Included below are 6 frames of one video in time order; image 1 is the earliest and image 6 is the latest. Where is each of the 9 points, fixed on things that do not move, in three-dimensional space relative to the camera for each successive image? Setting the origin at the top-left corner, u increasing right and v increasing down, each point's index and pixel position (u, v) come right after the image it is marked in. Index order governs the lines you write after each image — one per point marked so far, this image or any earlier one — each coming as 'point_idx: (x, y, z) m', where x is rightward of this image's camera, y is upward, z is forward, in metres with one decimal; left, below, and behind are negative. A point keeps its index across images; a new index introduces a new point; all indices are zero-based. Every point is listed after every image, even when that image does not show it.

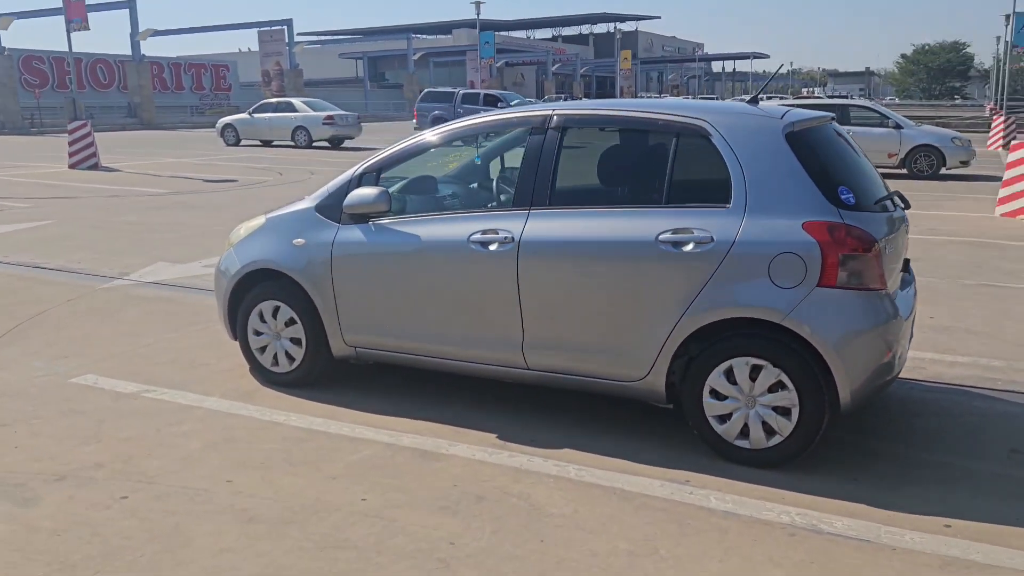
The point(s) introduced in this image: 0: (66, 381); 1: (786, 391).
0: (-2.7, -0.6, +5.5) m
1: (+1.2, -0.5, +4.1) m
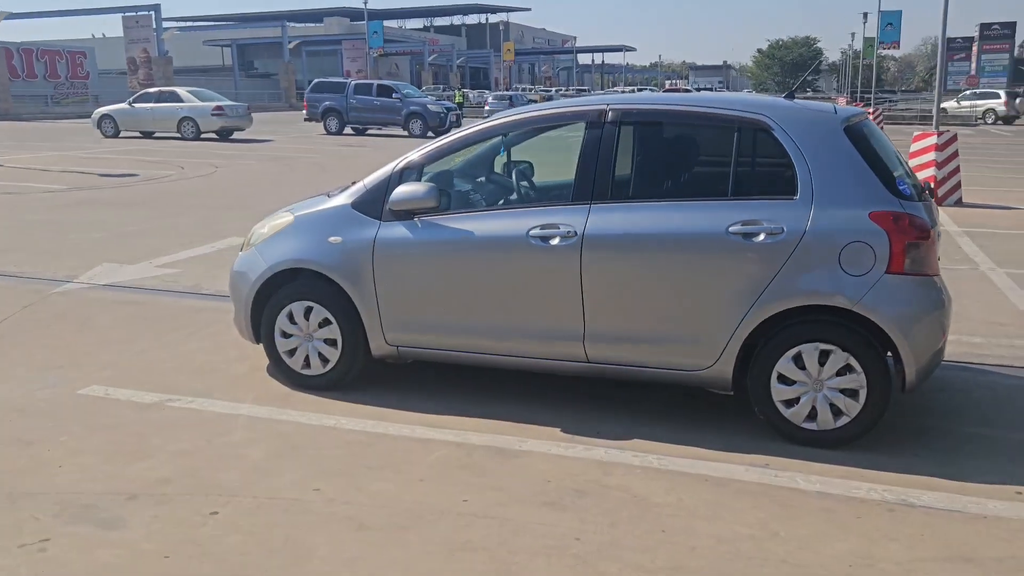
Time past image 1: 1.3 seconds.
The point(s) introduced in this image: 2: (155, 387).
0: (-2.5, -0.6, +5.2) m
1: (+1.6, -0.4, +4.3) m
2: (-2.1, -0.6, +5.3) m
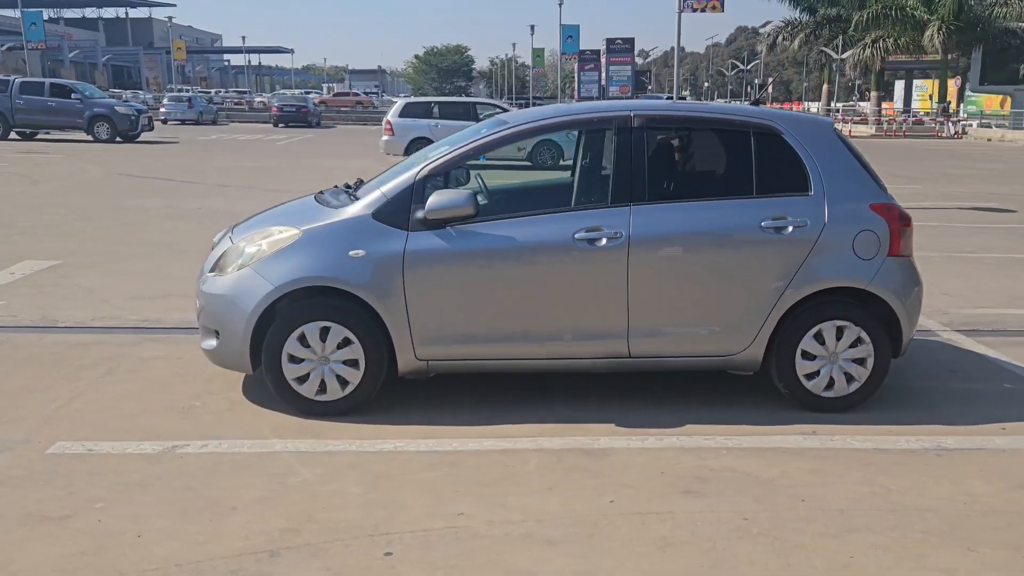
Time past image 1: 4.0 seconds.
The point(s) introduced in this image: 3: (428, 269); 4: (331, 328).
0: (-2.2, -0.8, +4.3) m
1: (+1.9, -0.3, +4.9) m
2: (-1.9, -0.8, +4.5) m
3: (-0.4, +0.1, +4.7) m
4: (-1.0, -0.2, +4.7) m
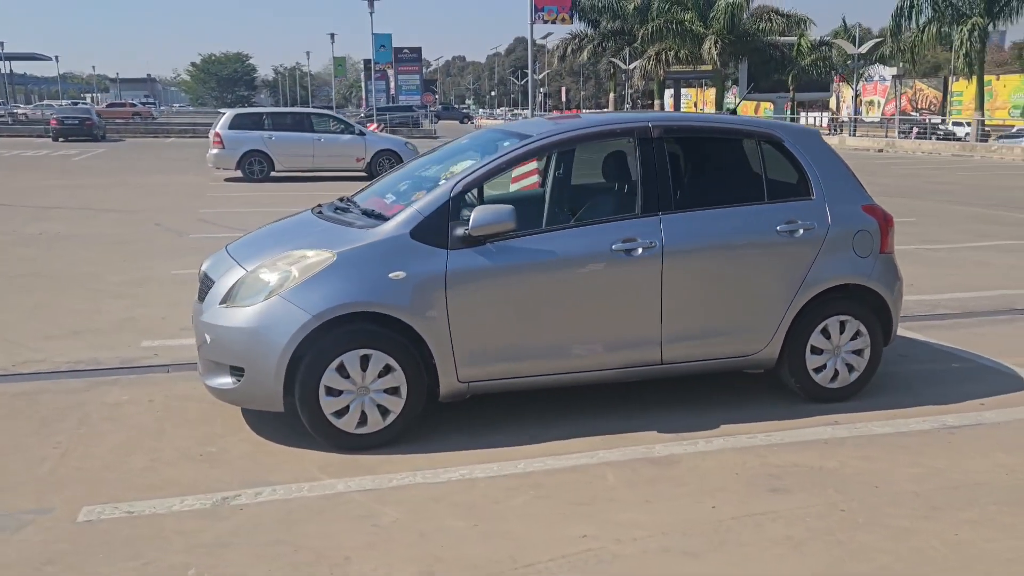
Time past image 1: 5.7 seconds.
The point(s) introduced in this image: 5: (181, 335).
0: (-1.8, -1.0, +3.7) m
1: (+2.1, -0.3, +5.3) m
2: (-1.5, -0.9, +4.1) m
3: (-0.2, 0.0, +4.6) m
4: (-0.7, -0.3, +4.5) m
5: (-2.5, -0.4, +6.9) m
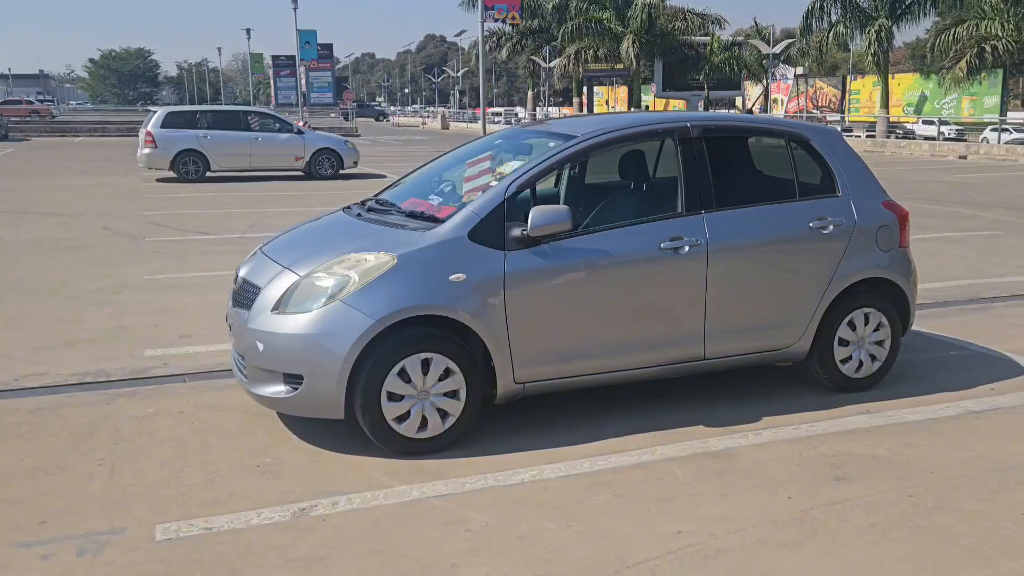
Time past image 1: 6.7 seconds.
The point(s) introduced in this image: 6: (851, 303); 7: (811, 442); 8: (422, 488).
0: (-1.4, -1.0, +3.6) m
1: (+2.3, -0.2, +5.5) m
2: (-1.2, -1.0, +3.9) m
3: (+0.1, 0.0, +4.6) m
4: (-0.4, -0.4, +4.4) m
5: (-2.4, -0.4, +6.6) m
6: (+2.0, -0.1, +5.4) m
7: (+1.6, -0.8, +4.7) m
8: (-0.4, -0.9, +4.1) m
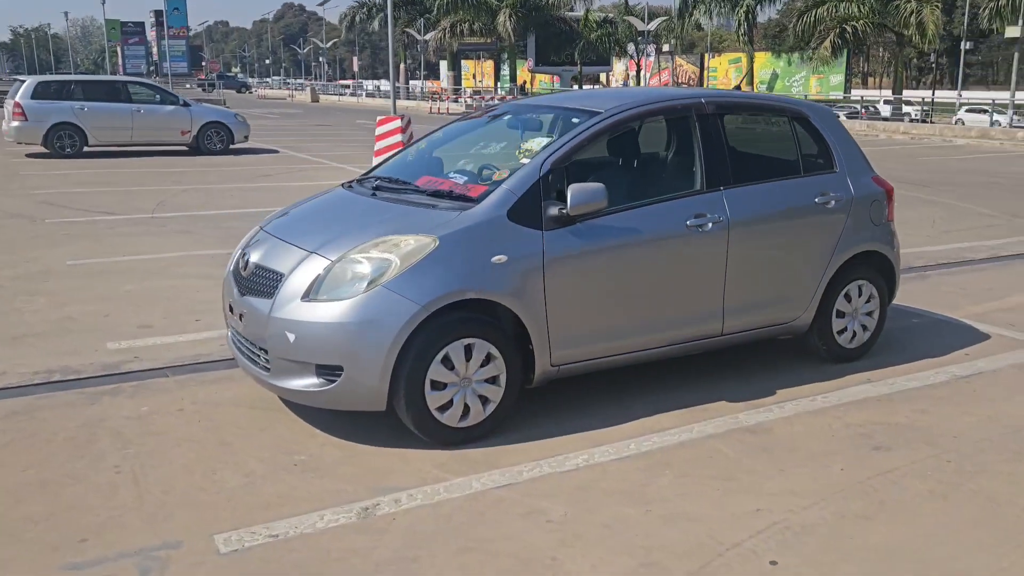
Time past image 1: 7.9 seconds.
0: (-1.0, -1.0, +3.3) m
1: (+2.3, -0.1, +5.7) m
2: (-0.9, -0.9, +3.7) m
3: (+0.3, +0.1, +4.4) m
4: (-0.2, -0.3, +4.2) m
5: (-2.5, -0.3, +6.1) m
6: (+2.1, +0.1, +5.6) m
7: (+1.7, -0.7, +4.8) m
8: (-0.1, -0.8, +4.0) m
